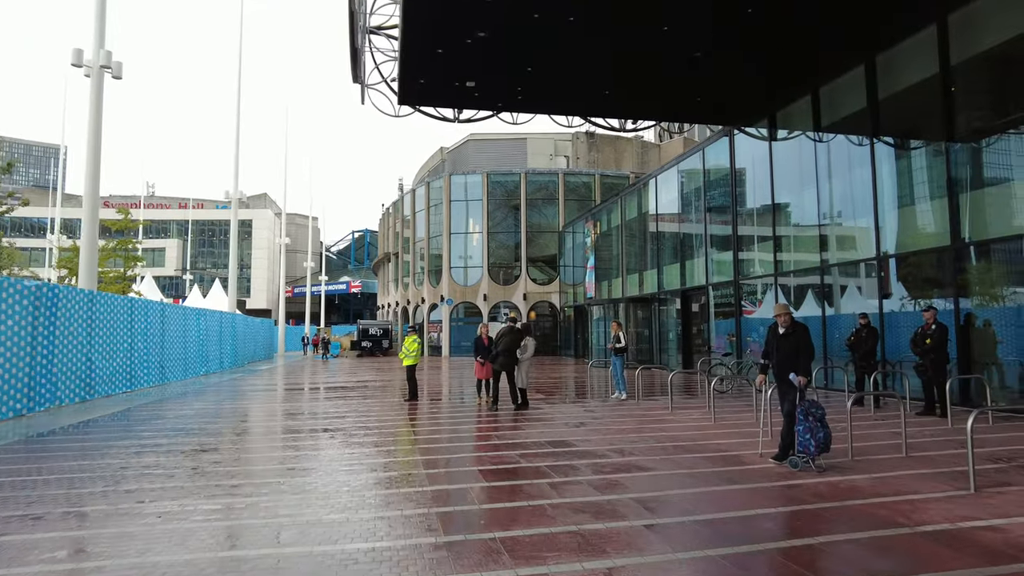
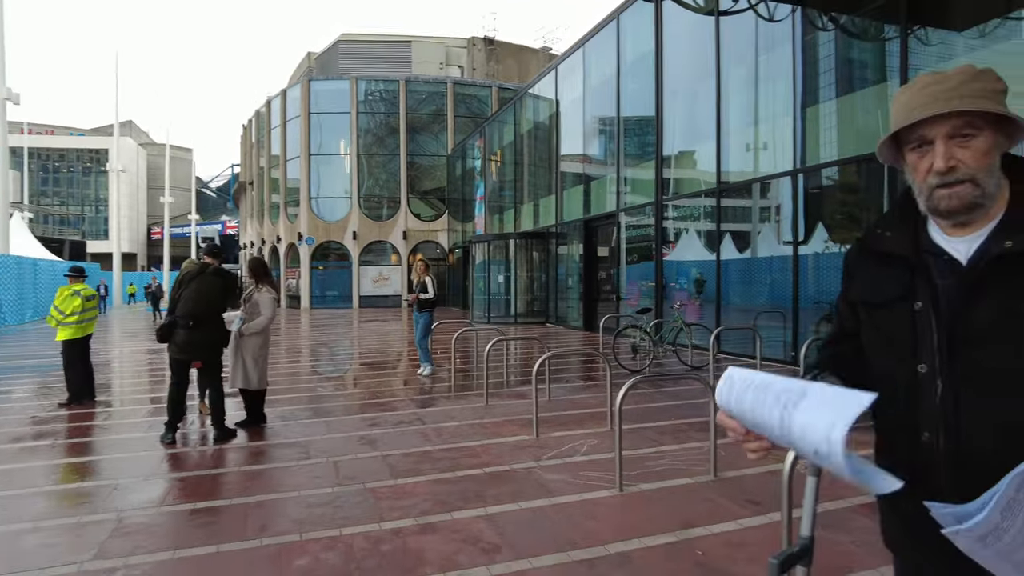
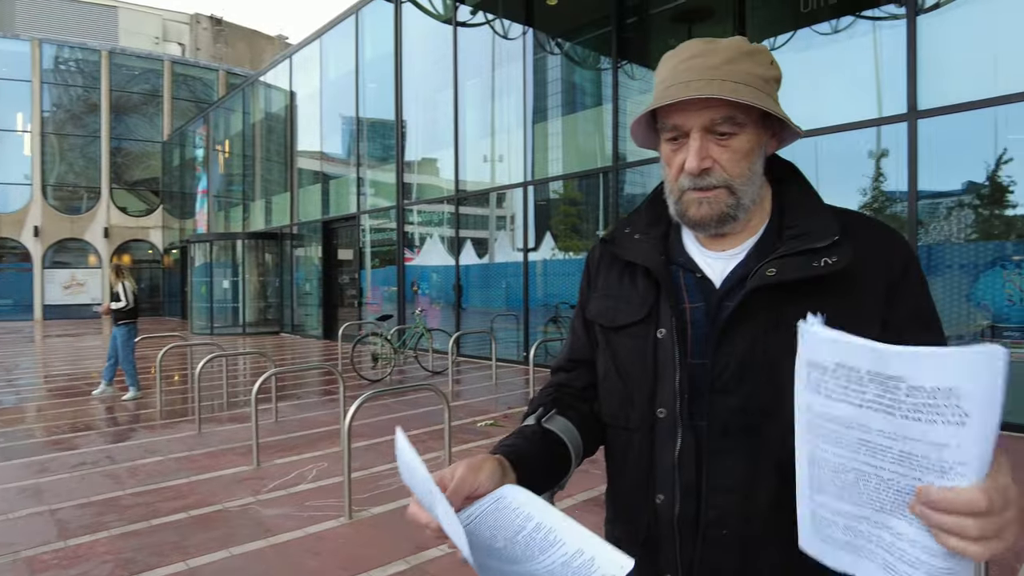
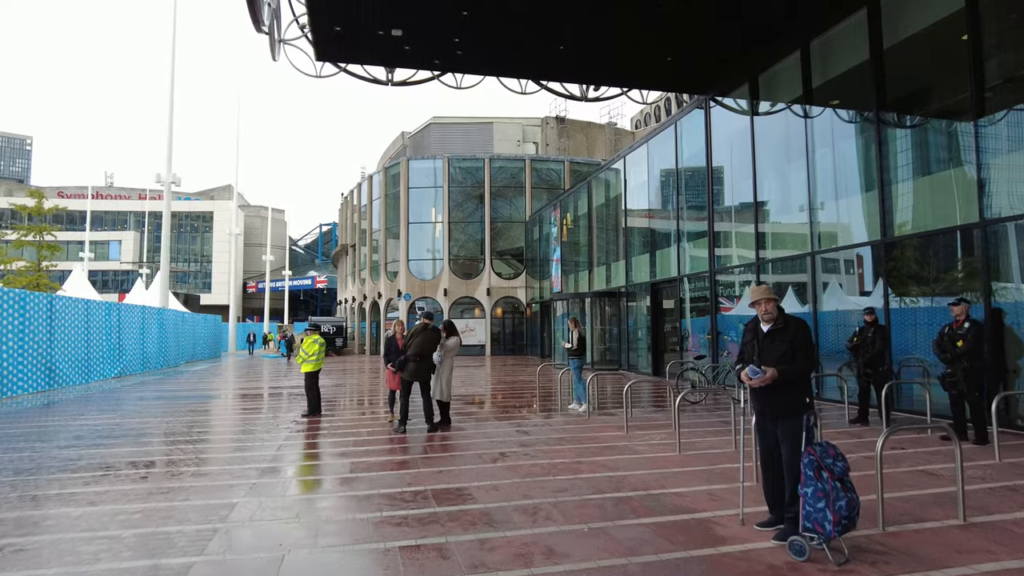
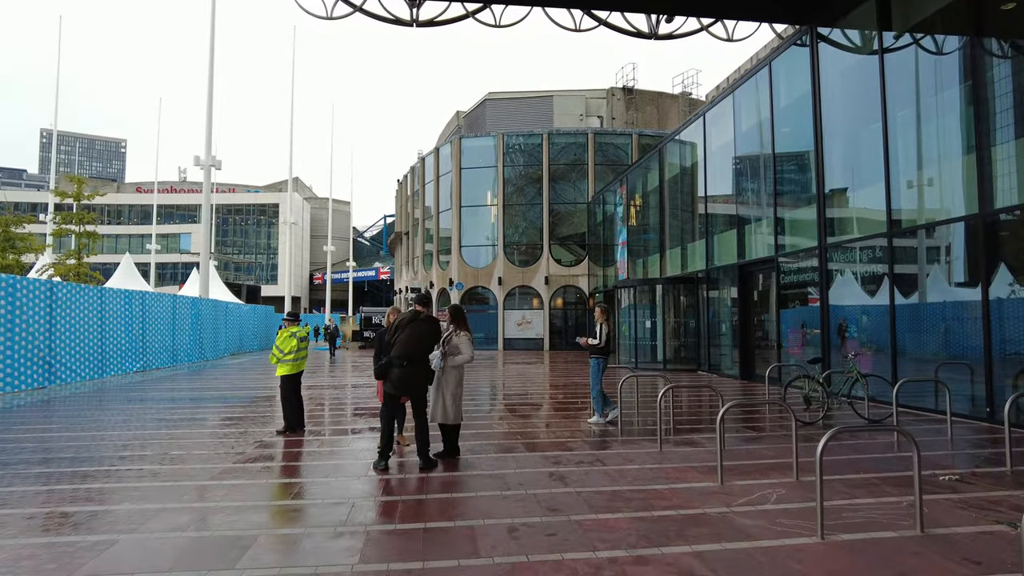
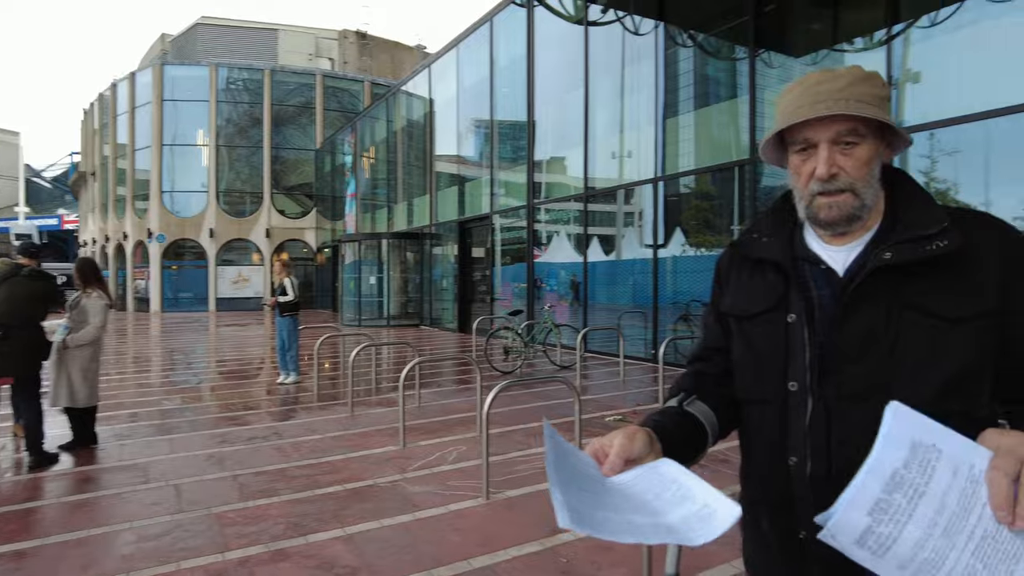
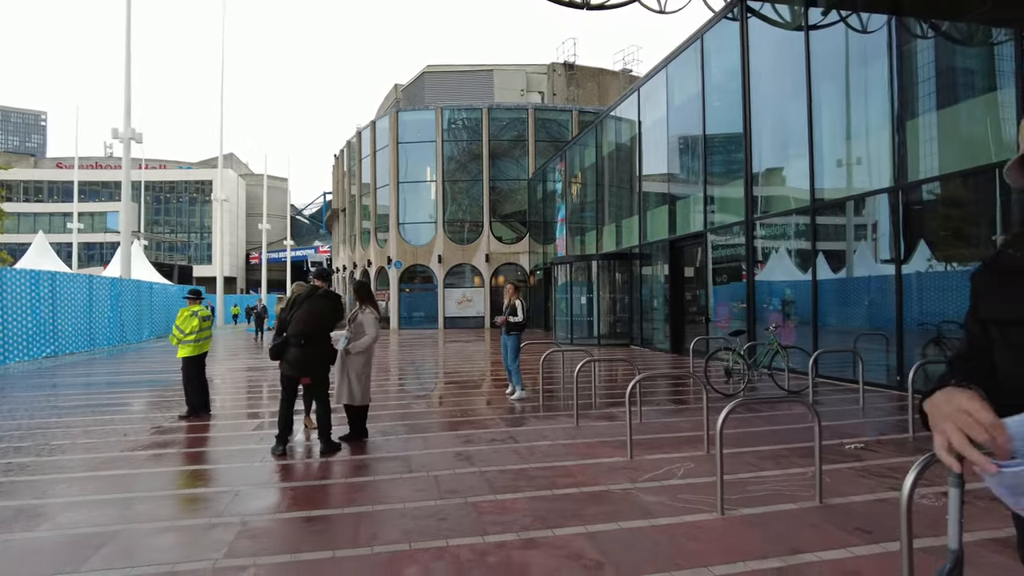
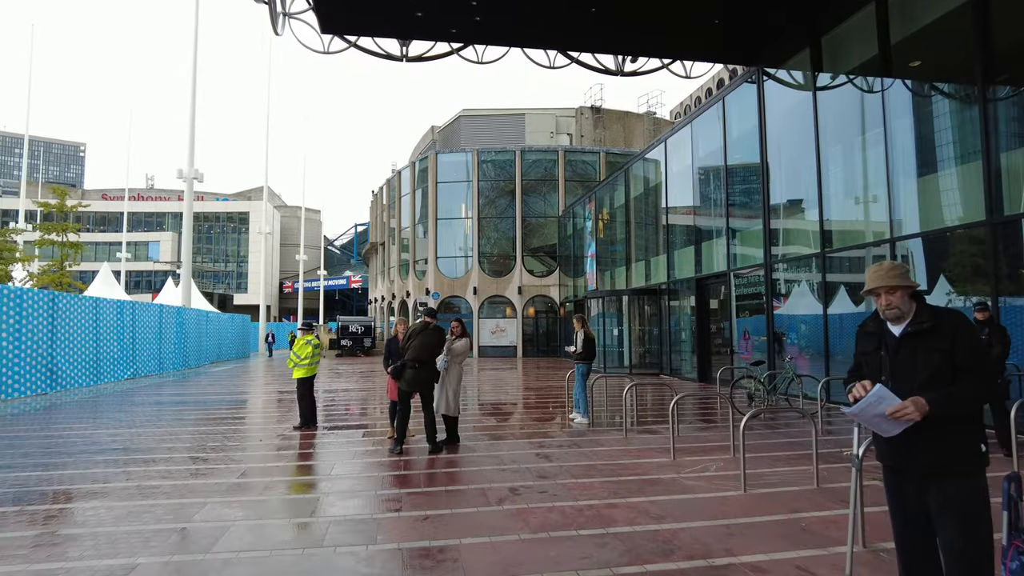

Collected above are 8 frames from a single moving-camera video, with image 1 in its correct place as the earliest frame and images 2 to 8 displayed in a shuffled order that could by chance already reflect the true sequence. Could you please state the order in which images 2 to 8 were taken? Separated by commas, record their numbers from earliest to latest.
4, 8, 5, 7, 2, 6, 3
